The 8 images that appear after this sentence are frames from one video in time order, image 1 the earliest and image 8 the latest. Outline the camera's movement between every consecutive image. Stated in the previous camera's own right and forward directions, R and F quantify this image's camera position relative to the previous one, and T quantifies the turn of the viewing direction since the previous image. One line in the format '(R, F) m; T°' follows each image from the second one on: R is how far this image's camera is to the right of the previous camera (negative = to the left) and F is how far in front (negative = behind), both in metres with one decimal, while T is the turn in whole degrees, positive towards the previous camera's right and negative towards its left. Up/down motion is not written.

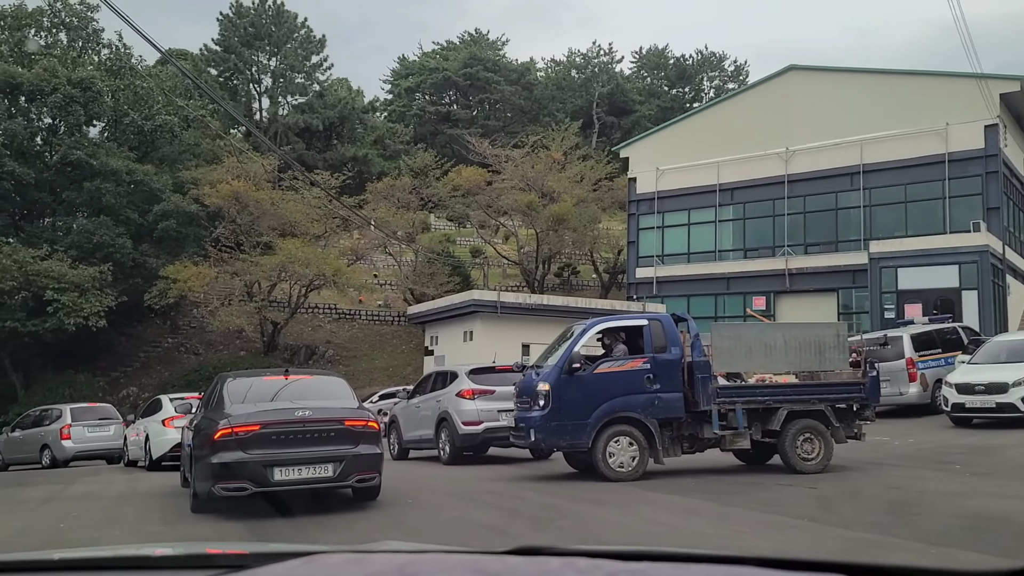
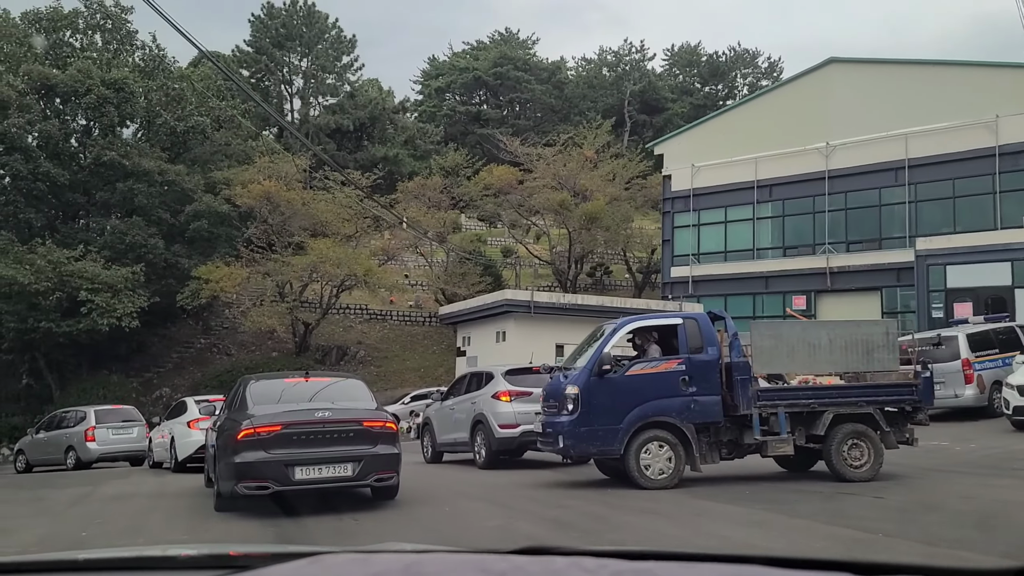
(-0.1, +0.5) m; -2°
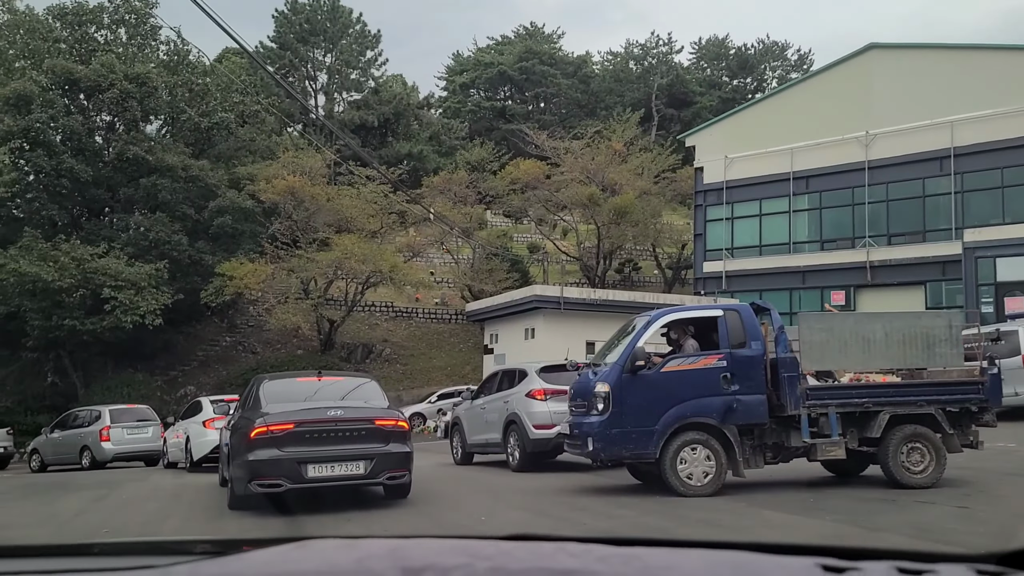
(-0.1, +0.7) m; -2°
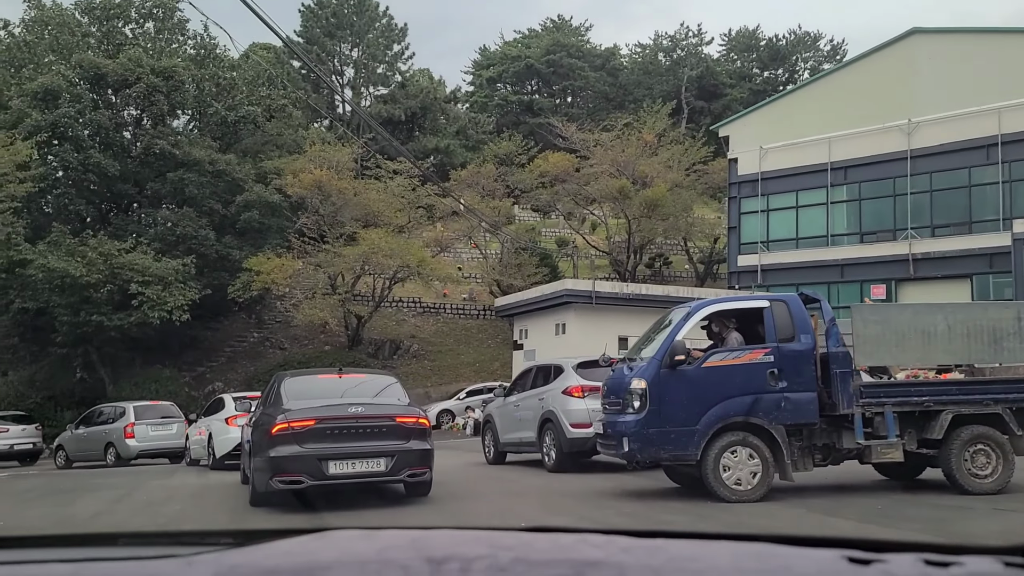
(-0.1, +0.5) m; -2°
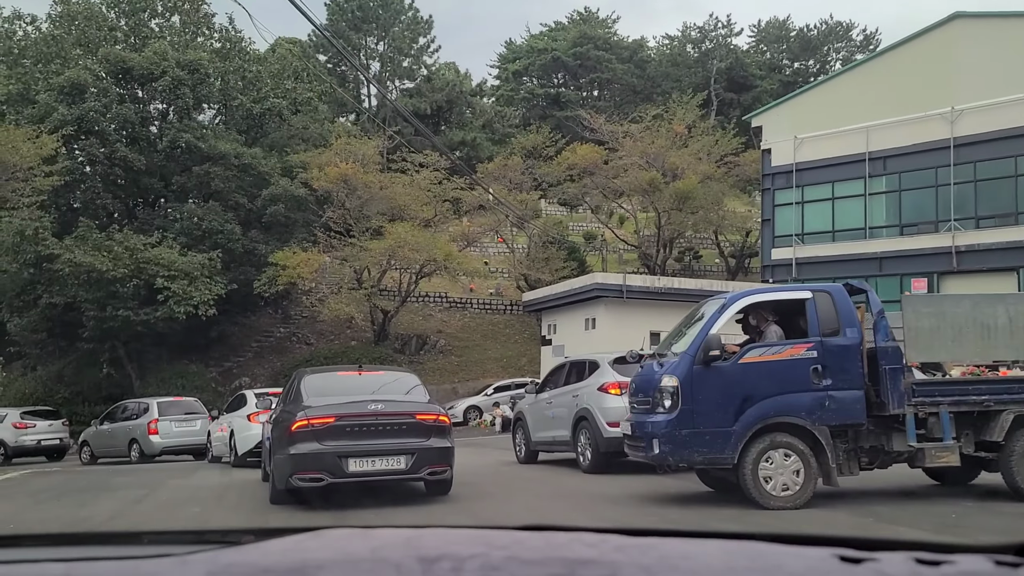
(-0.1, +0.5) m; -2°
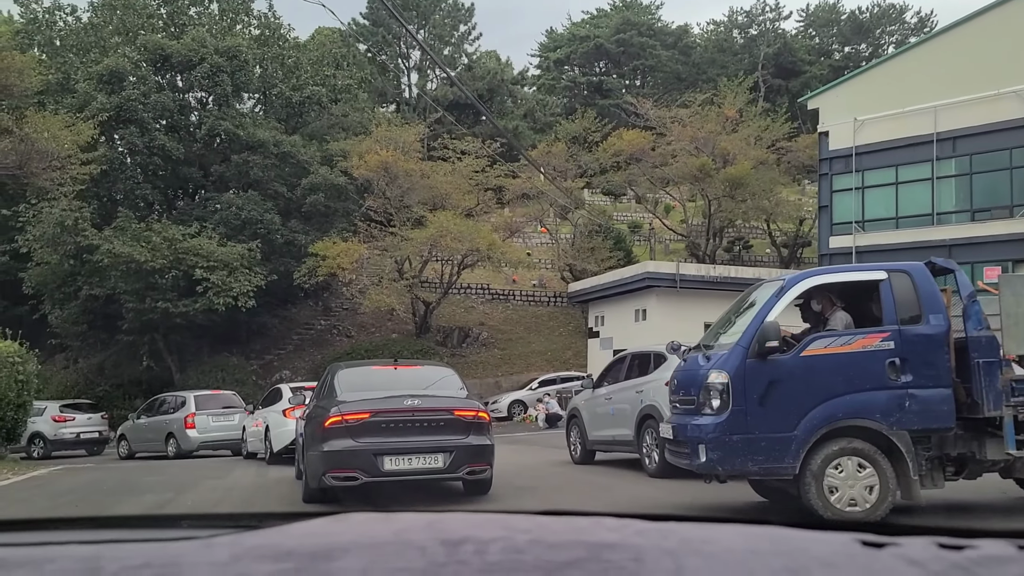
(-0.2, +0.9) m; -3°
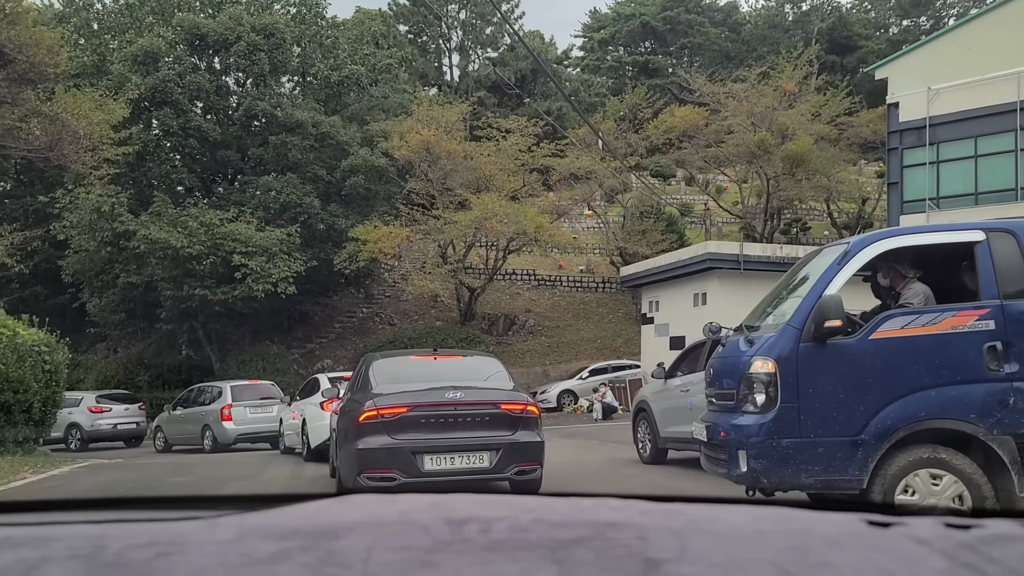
(-0.2, +1.2) m; -3°
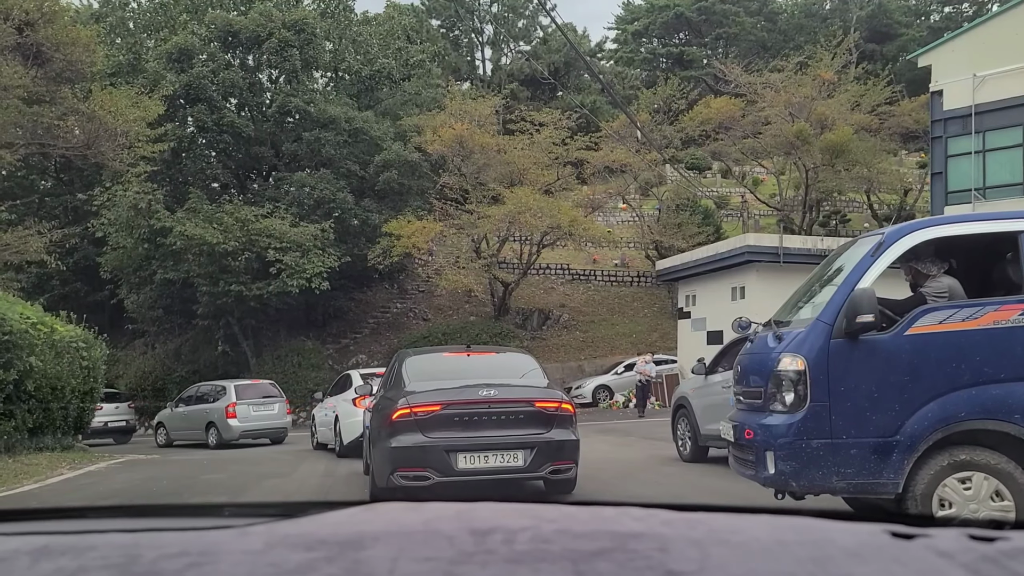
(0.0, +0.2) m; -2°
